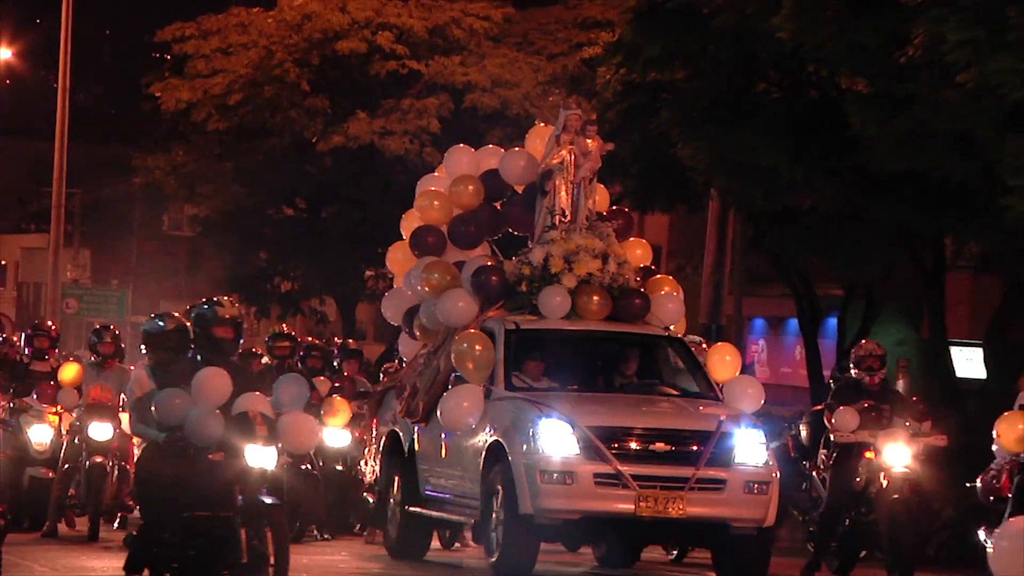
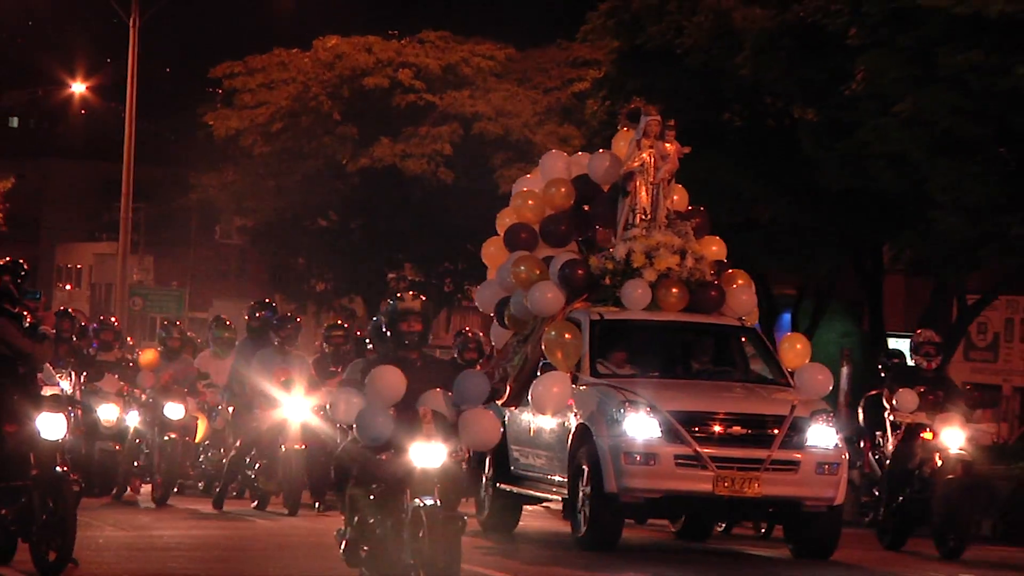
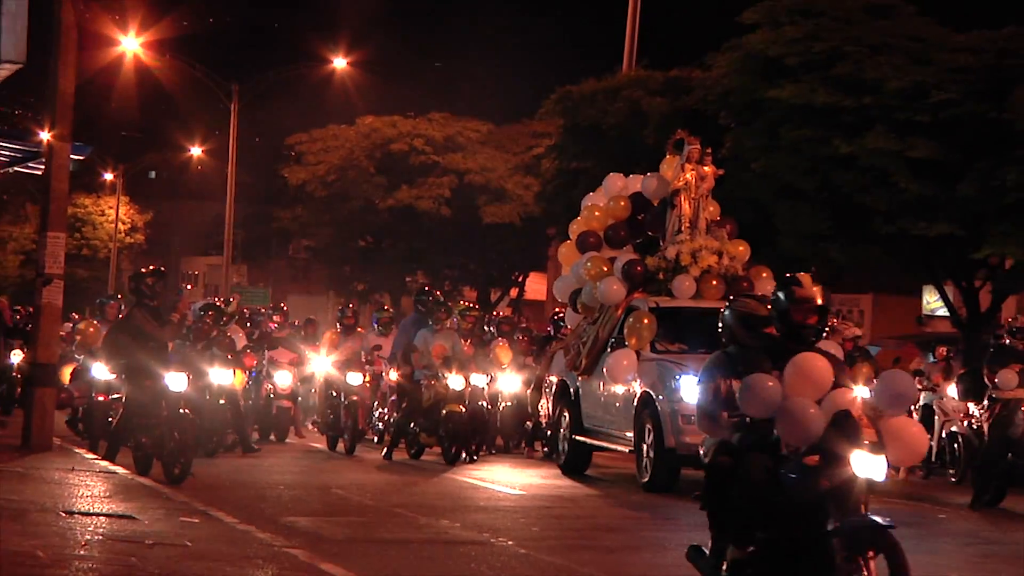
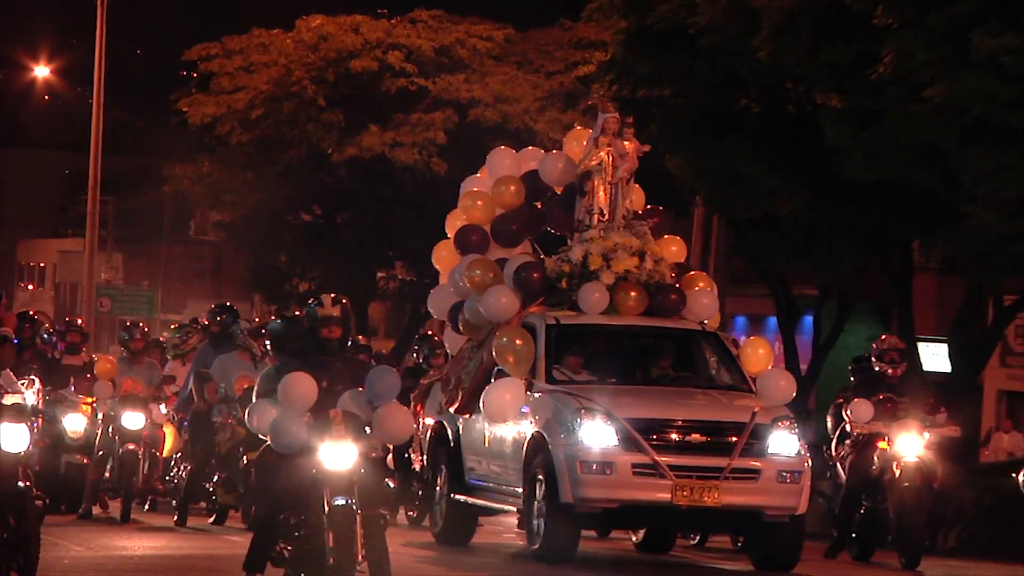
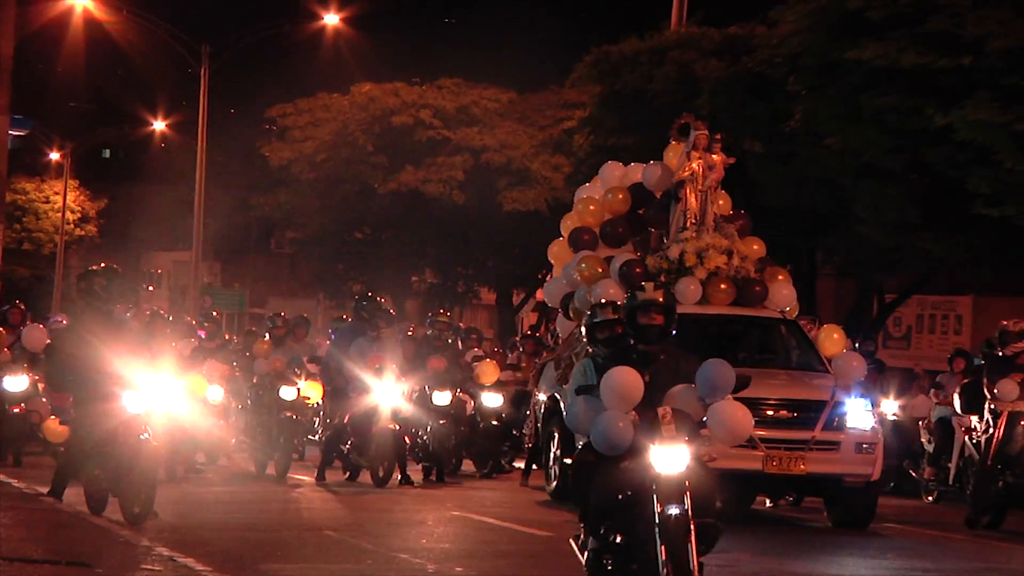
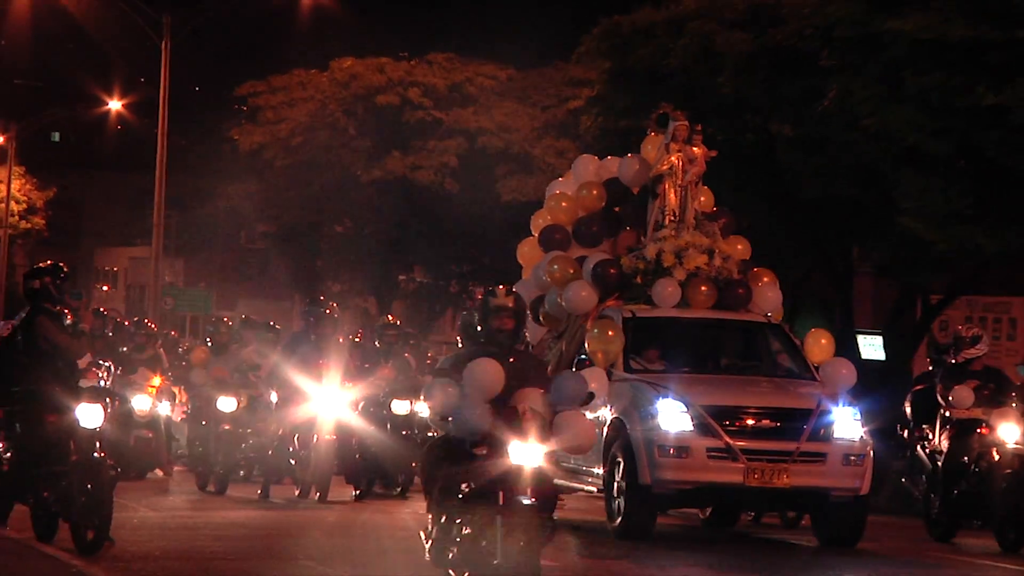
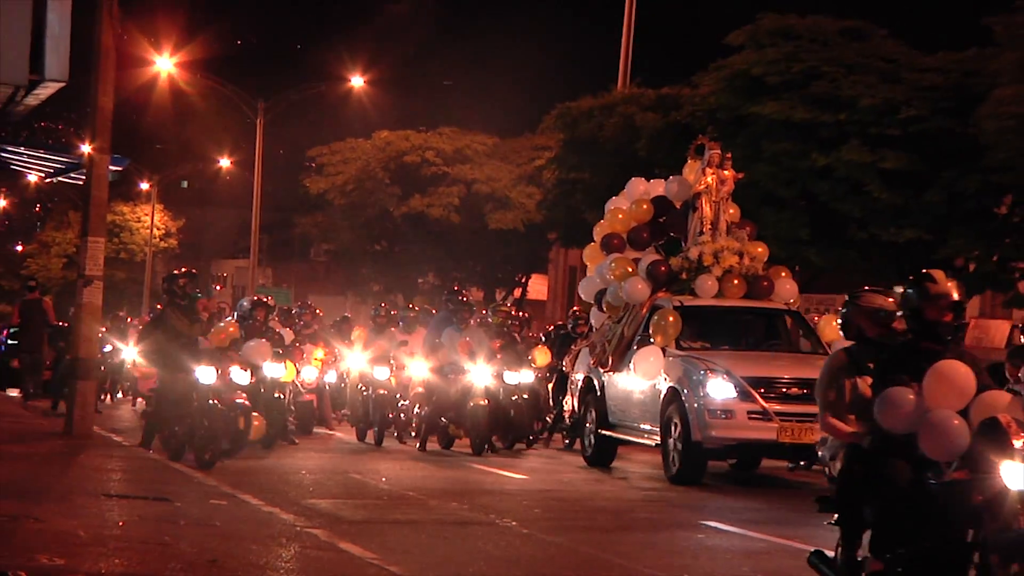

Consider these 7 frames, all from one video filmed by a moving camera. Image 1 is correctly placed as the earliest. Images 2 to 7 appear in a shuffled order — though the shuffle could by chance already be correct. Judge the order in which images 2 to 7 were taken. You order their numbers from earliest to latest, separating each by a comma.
4, 2, 6, 5, 3, 7
